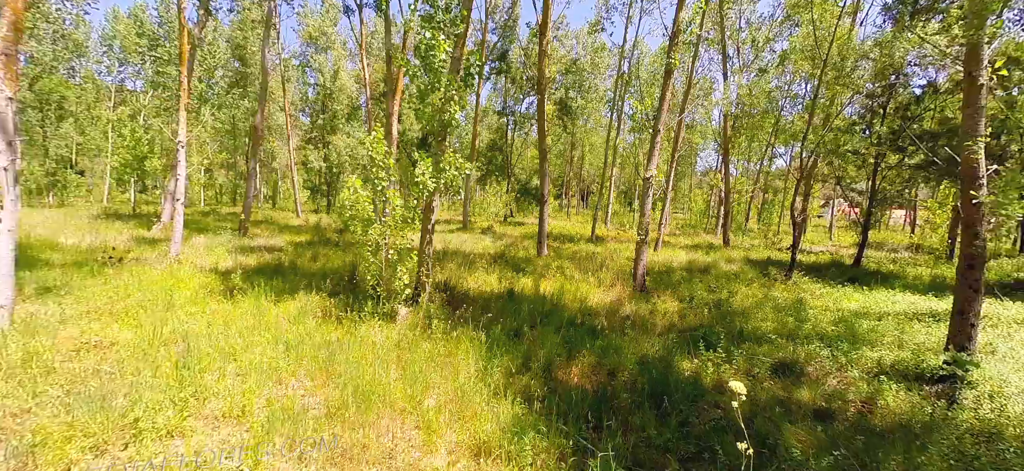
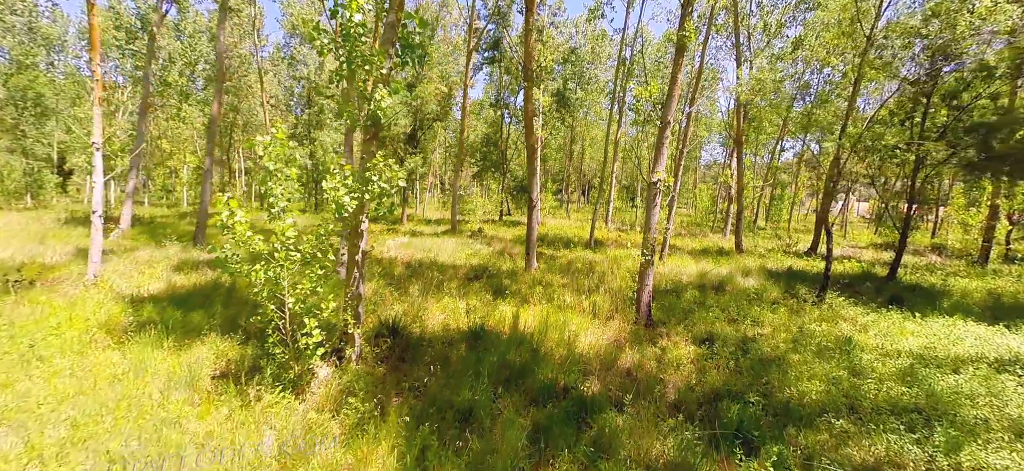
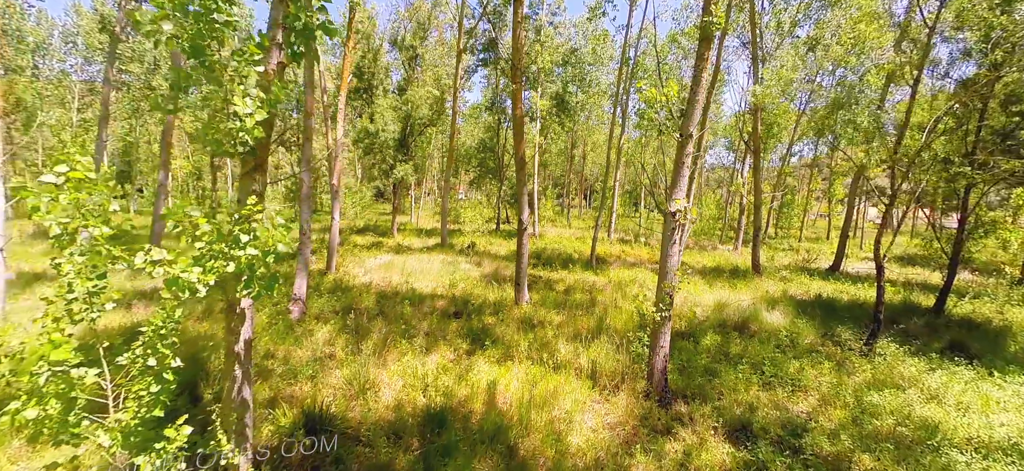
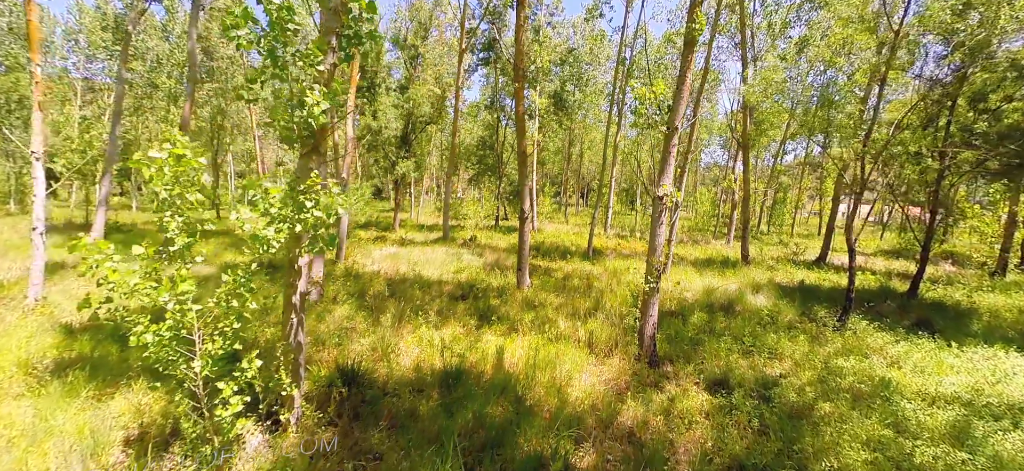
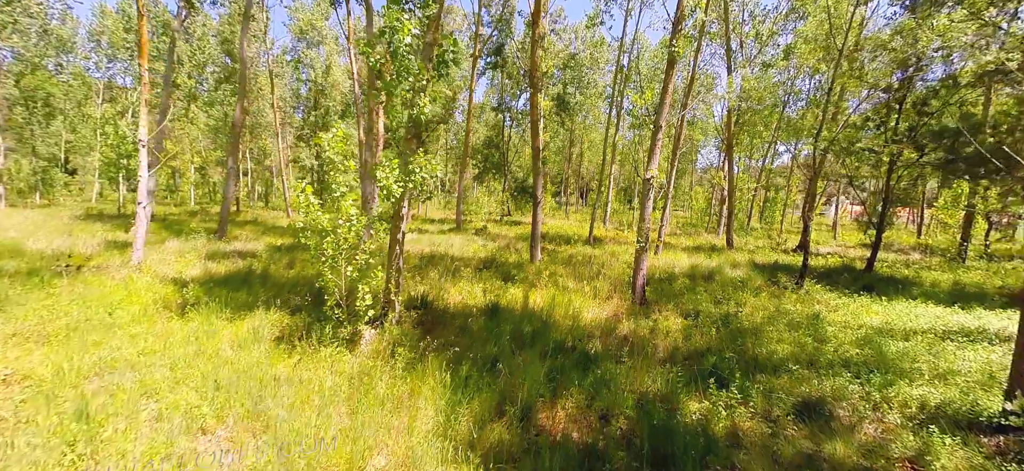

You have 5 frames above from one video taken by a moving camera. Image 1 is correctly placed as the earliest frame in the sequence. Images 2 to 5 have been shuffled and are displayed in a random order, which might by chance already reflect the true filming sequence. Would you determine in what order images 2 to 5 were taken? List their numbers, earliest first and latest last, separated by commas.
5, 2, 4, 3
